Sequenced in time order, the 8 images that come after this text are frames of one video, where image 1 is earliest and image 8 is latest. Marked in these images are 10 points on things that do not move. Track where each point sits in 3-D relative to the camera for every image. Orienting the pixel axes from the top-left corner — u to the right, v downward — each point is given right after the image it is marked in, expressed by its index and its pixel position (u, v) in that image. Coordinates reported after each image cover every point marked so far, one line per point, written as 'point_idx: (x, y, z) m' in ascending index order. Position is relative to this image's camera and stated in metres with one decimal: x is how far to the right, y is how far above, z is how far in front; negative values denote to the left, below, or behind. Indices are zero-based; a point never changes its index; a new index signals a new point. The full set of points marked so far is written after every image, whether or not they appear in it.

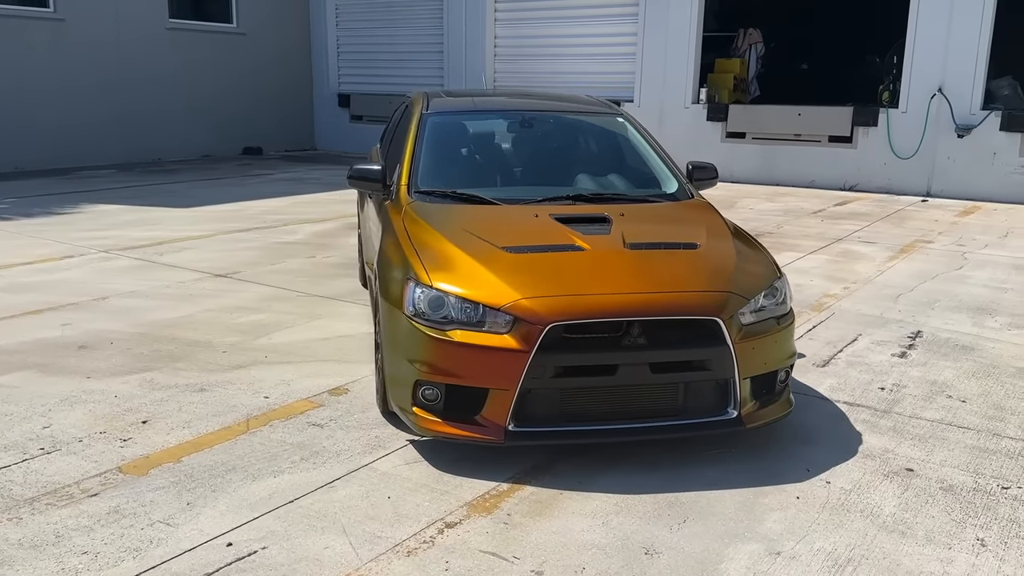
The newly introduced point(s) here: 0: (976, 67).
0: (+6.0, +2.8, +11.4) m
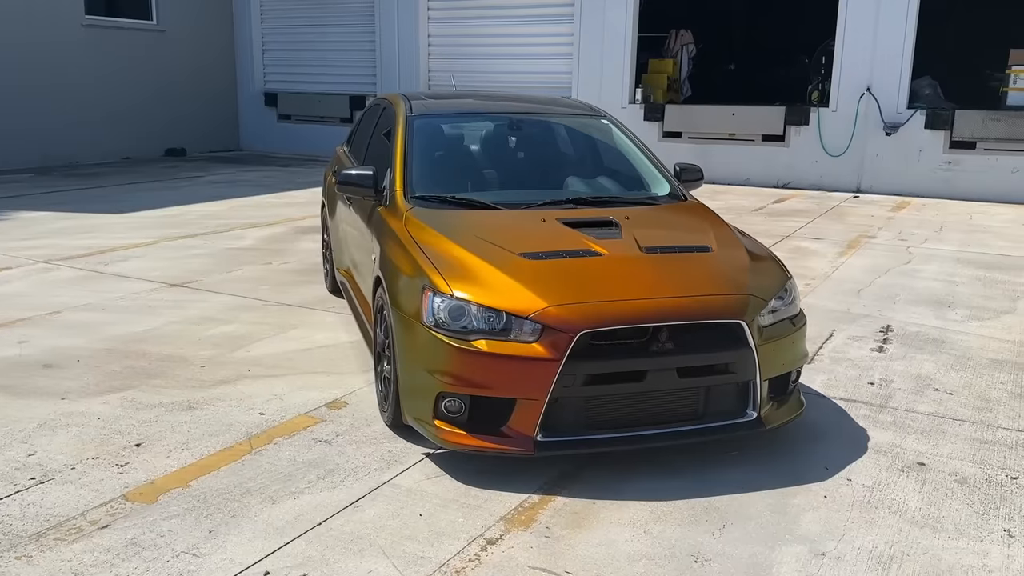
0: (+5.2, +2.9, +11.9) m
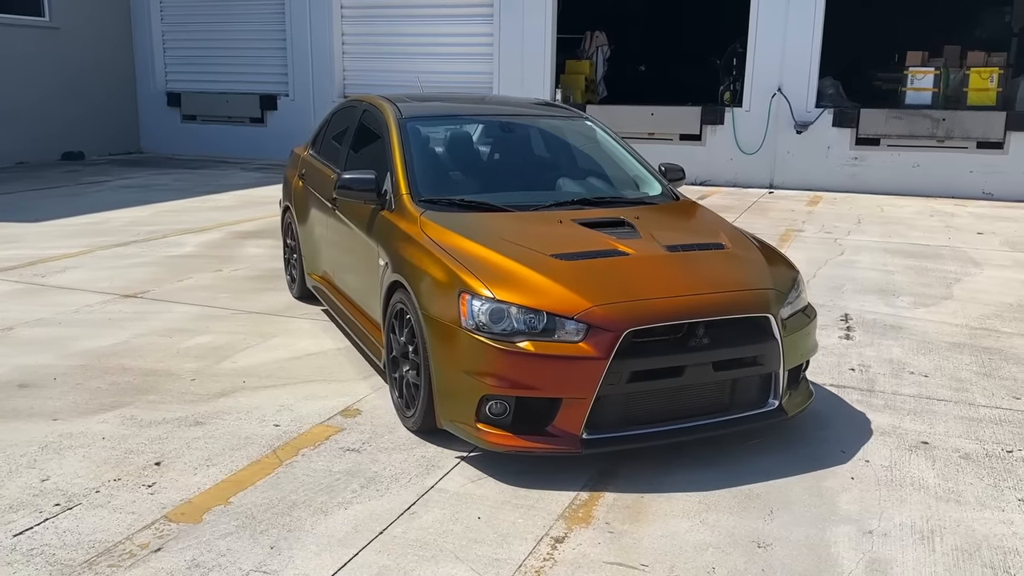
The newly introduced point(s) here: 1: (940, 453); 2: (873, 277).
0: (+4.2, +3.1, +12.5) m
1: (+1.8, -0.7, +3.7) m
2: (+2.9, +0.1, +7.2) m
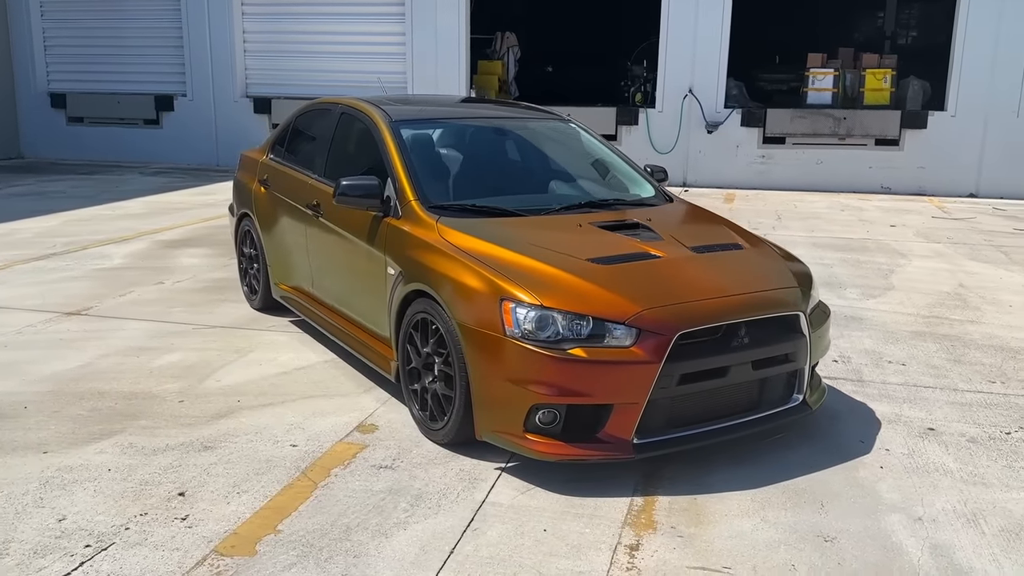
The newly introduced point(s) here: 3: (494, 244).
0: (+3.0, +3.2, +12.9) m
1: (+1.9, -0.7, +3.9) m
2: (+2.6, +0.1, +7.5) m
3: (-0.1, +0.2, +3.7) m
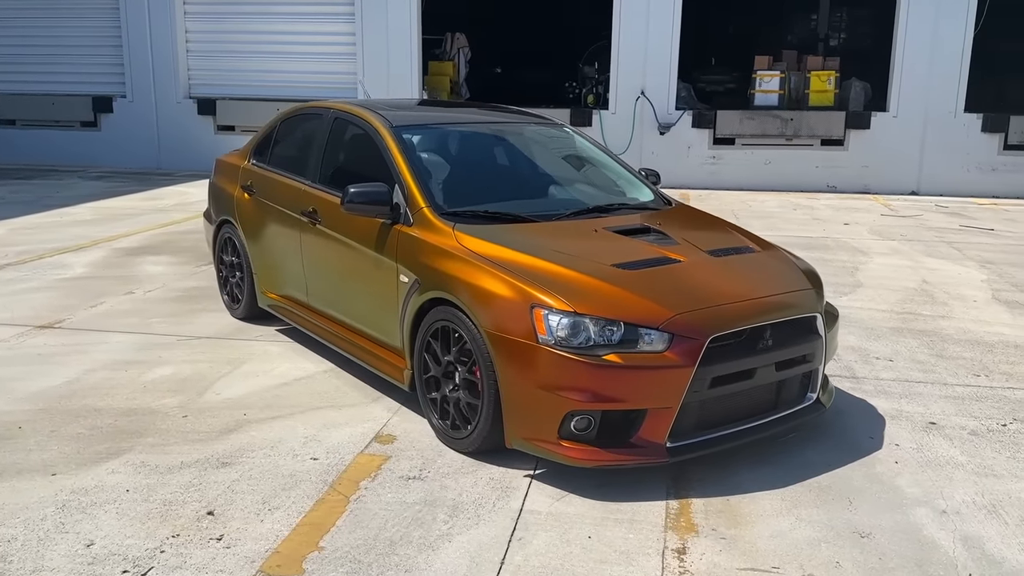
0: (+2.3, +3.2, +13.1) m
1: (+2.0, -0.7, +4.1) m
2: (+2.3, +0.2, +7.7) m
3: (0.0, +0.2, +3.7) m
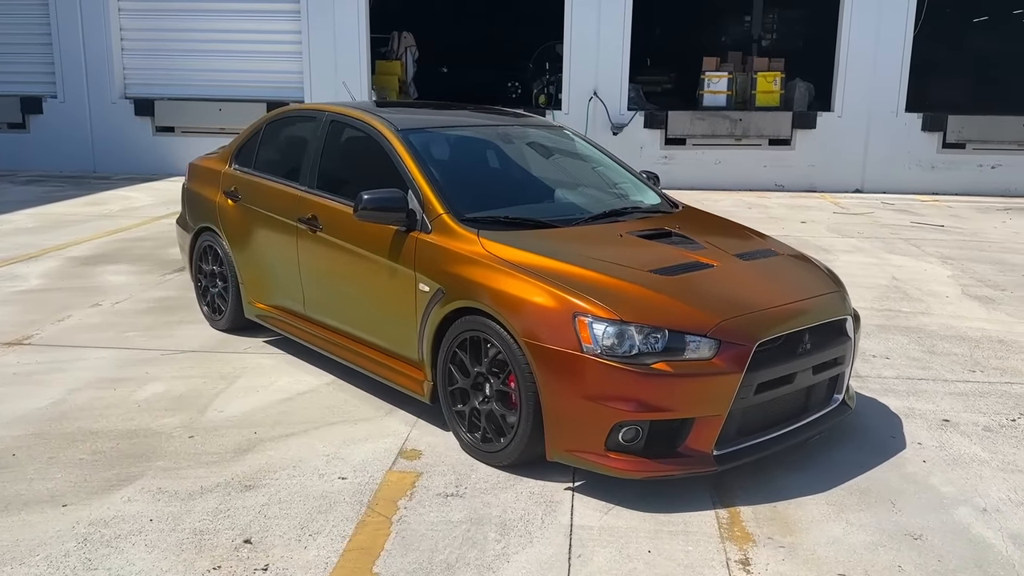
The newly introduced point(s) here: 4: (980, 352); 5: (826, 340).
0: (+1.6, +3.2, +13.2) m
1: (+2.1, -0.7, +4.2) m
2: (+2.1, +0.2, +7.8) m
3: (+0.1, +0.1, +3.6) m
4: (+2.8, -0.4, +5.4) m
5: (+1.3, -0.2, +3.6) m
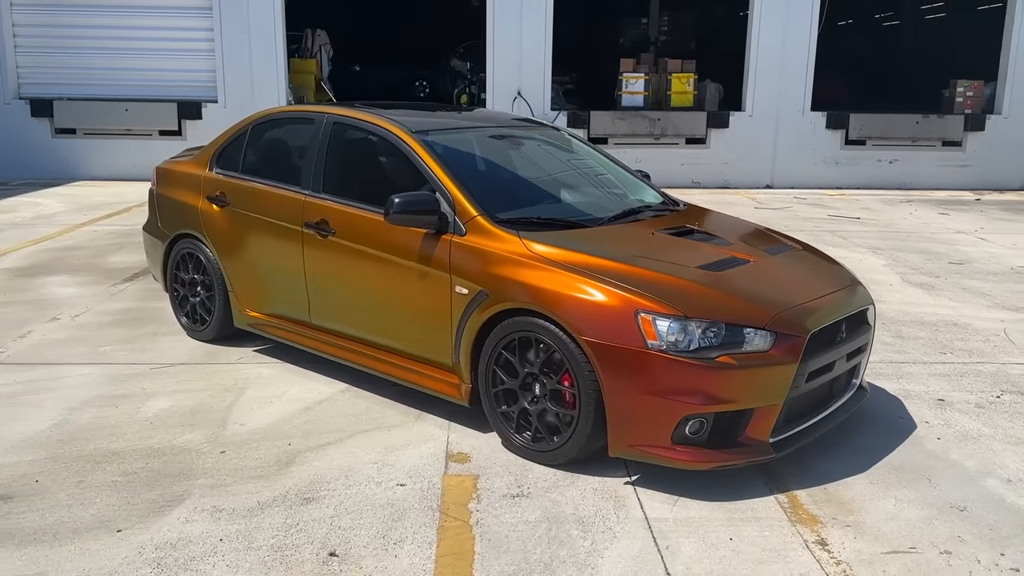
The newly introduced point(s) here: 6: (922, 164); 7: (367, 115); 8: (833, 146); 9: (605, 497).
0: (+0.5, +3.2, +13.3) m
1: (+2.2, -0.6, +4.5) m
2: (+1.8, +0.2, +8.1) m
3: (+0.3, +0.1, +3.7) m
4: (+2.8, -0.3, +5.8) m
5: (+1.5, -0.2, +3.9) m
6: (+6.4, +1.9, +14.0) m
7: (-0.8, +0.9, +4.7) m
8: (+5.0, +2.2, +13.9) m
9: (+0.4, -0.8, +3.4) m
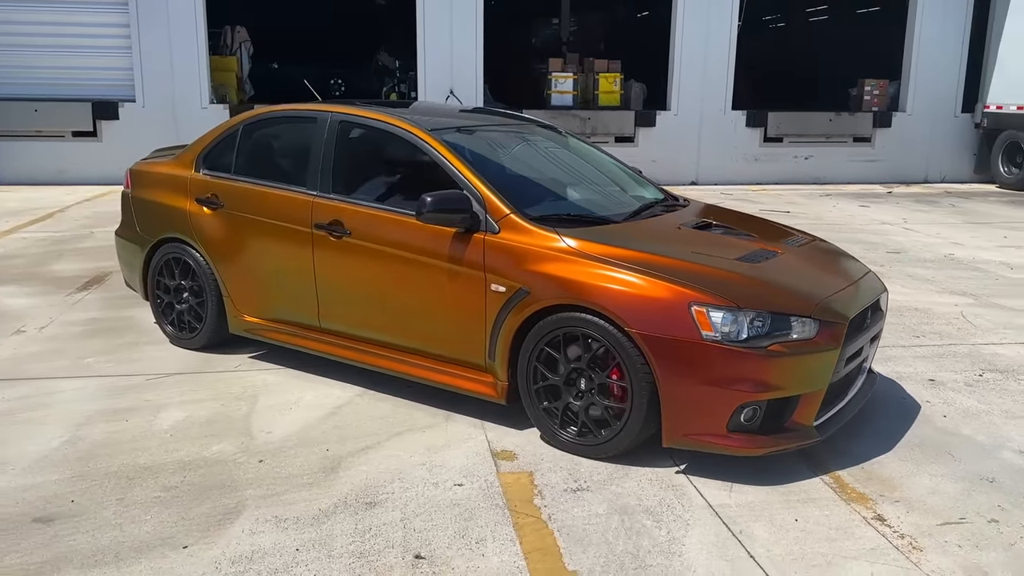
0: (-0.5, +3.3, +13.4) m
1: (+2.3, -0.5, +4.7) m
2: (+1.4, +0.3, +8.3) m
3: (+0.5, +0.2, +3.8) m
4: (+2.7, -0.2, +6.1) m
5: (+1.6, -0.1, +4.0) m
6: (+5.3, +2.1, +14.7) m
7: (-0.7, +0.9, +4.6) m
8: (+3.9, +2.4, +14.4) m
9: (+0.6, -0.8, +3.5) m
